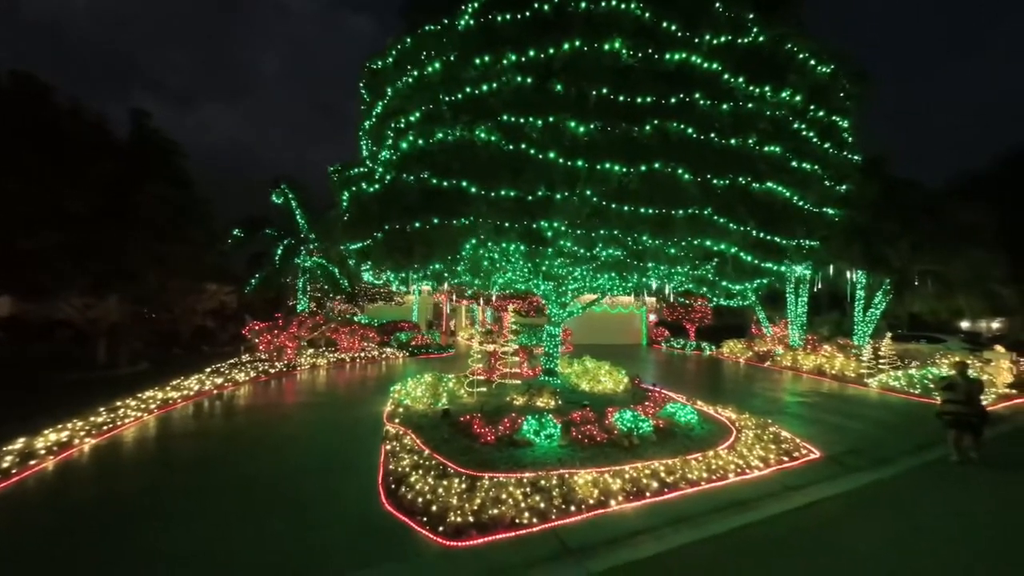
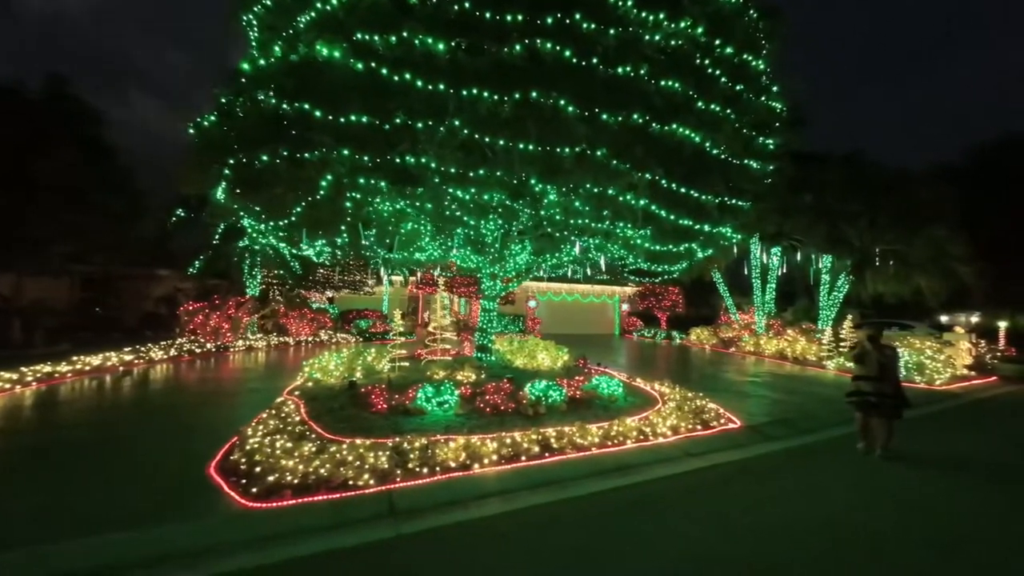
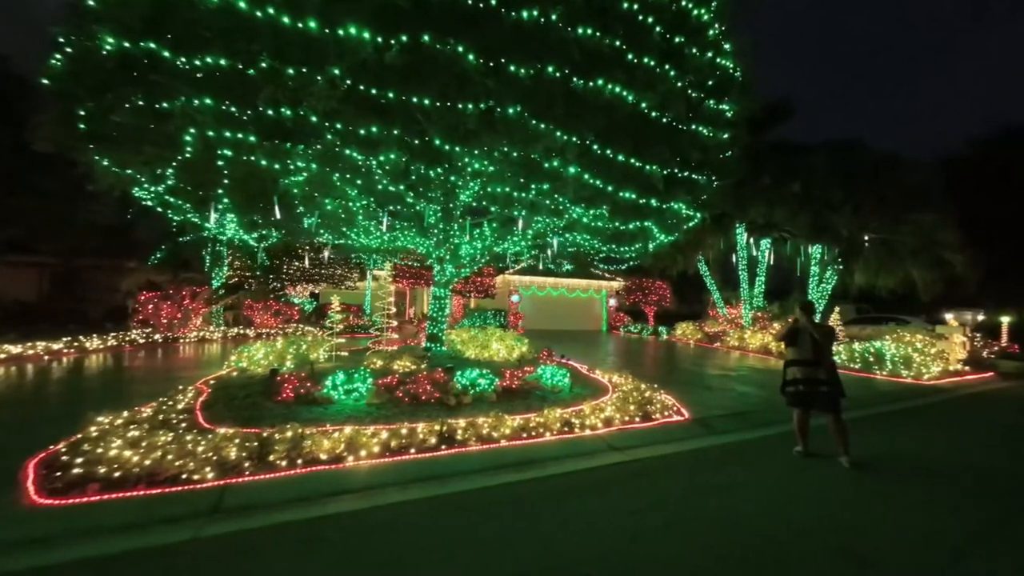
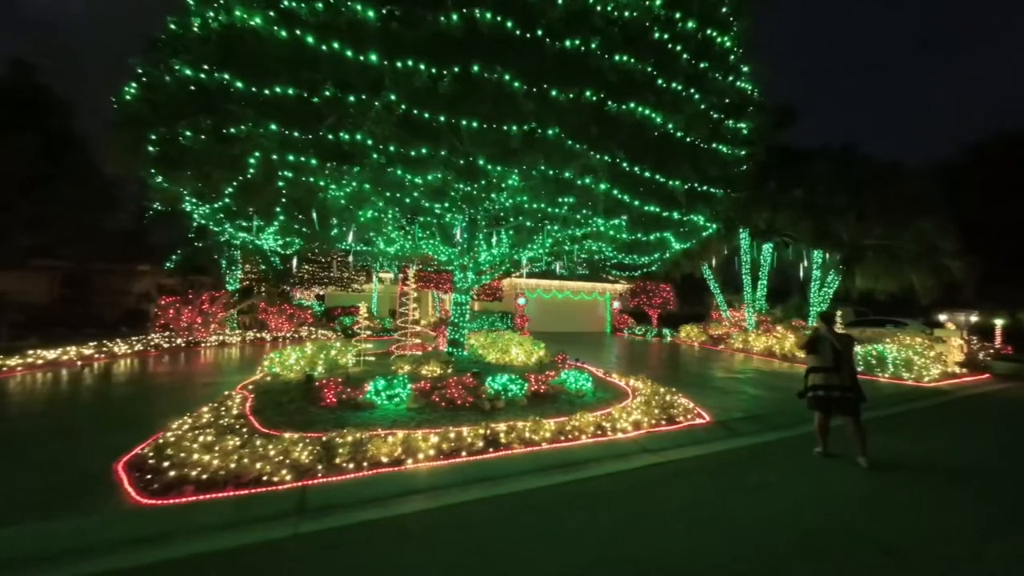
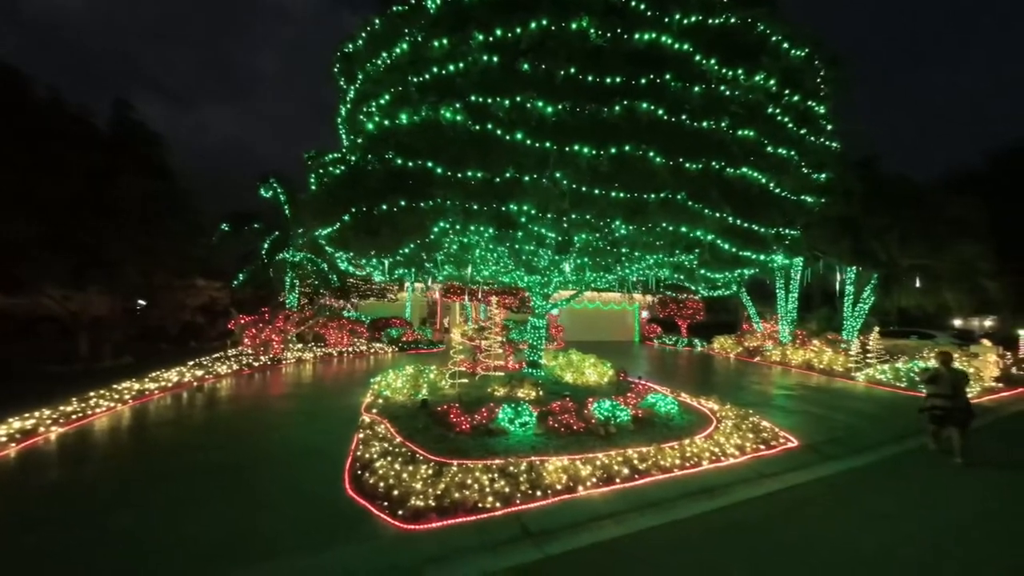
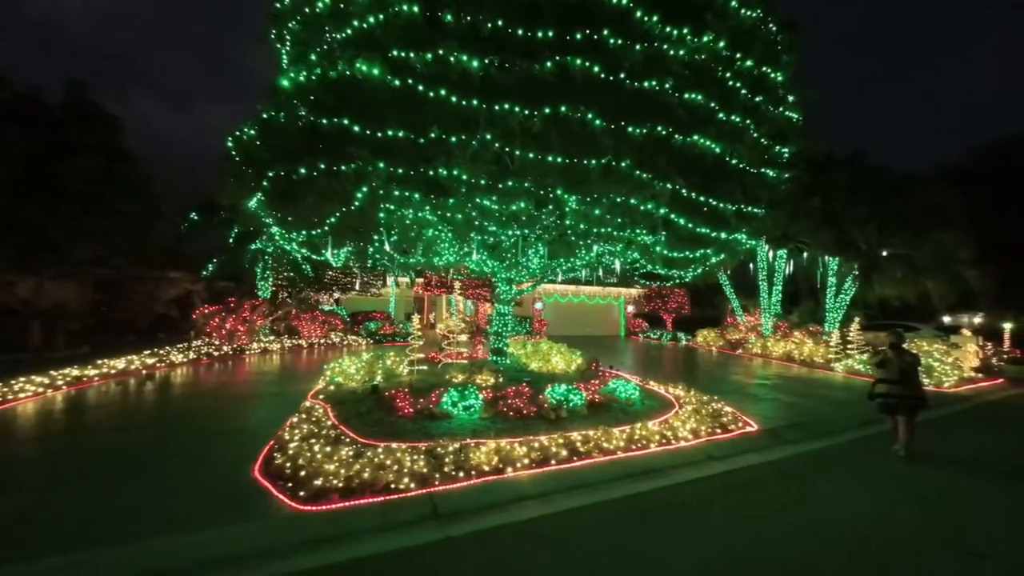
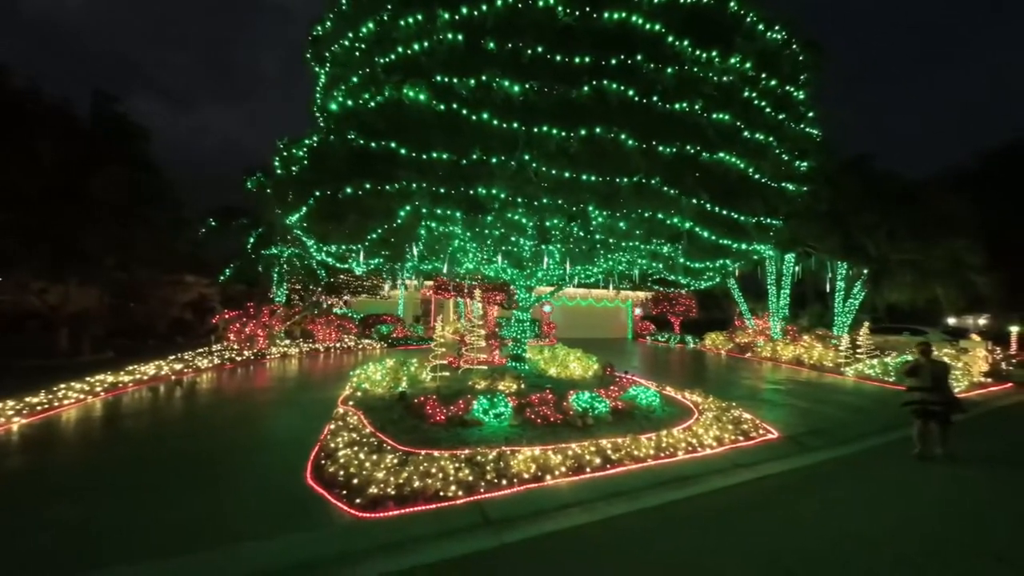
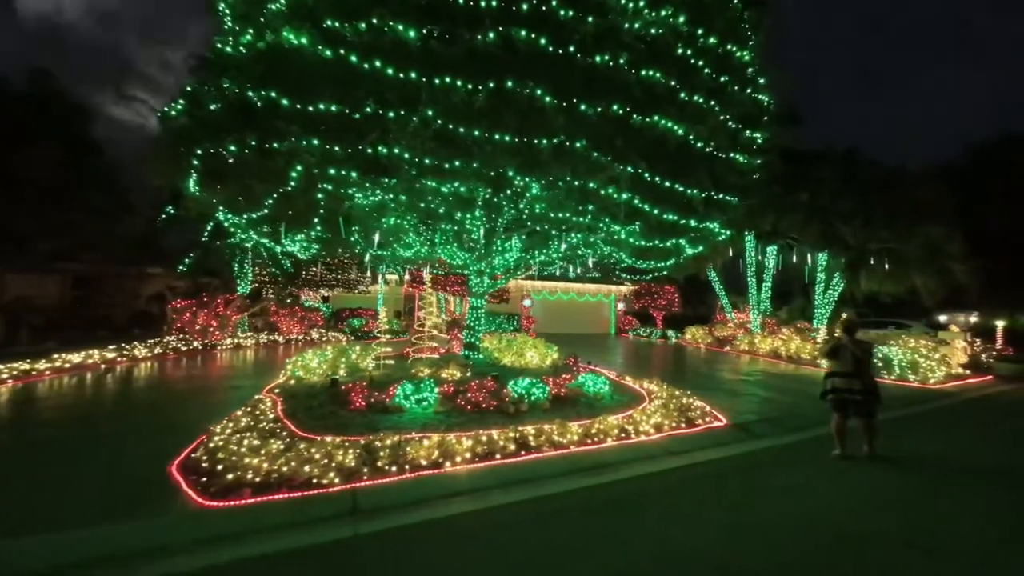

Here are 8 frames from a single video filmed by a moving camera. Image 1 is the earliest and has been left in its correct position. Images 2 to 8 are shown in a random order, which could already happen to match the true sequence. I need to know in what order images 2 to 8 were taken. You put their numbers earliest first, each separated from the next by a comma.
5, 7, 6, 2, 8, 4, 3
